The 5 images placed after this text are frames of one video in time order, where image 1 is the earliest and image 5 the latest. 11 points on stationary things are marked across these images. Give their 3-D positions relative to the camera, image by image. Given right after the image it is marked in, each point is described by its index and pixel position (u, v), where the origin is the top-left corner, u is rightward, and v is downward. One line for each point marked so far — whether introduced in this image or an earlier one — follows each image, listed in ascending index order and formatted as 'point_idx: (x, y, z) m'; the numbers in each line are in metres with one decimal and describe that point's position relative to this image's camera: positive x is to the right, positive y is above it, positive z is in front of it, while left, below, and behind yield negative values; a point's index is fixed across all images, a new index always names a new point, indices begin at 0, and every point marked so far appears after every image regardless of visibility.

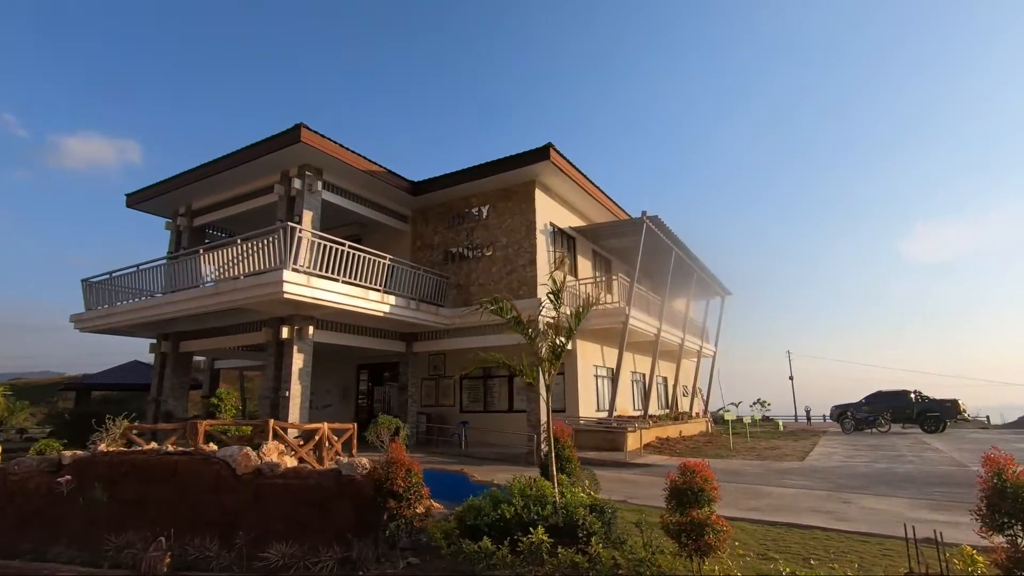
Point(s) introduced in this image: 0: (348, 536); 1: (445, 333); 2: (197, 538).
0: (-1.6, -2.3, +5.0) m
1: (-2.1, -1.4, +16.4) m
2: (-3.0, -2.5, +5.3) m
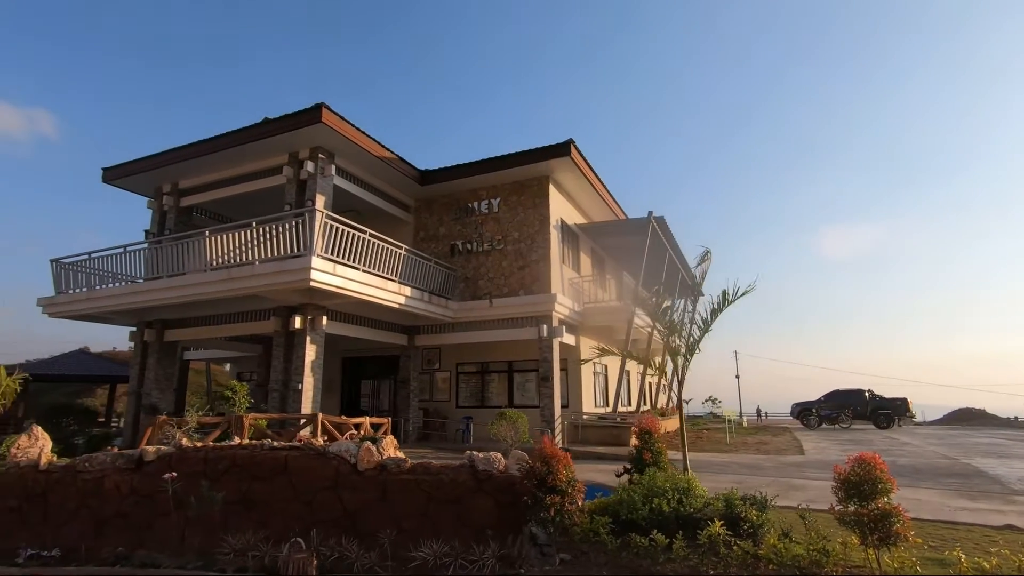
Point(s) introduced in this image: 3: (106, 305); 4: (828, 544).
0: (-0.2, -2.2, +4.8) m
1: (-1.9, -1.1, +16.1) m
2: (-1.7, -2.3, +5.0) m
3: (-10.8, -0.5, +14.3) m
4: (+2.6, -2.1, +4.4) m
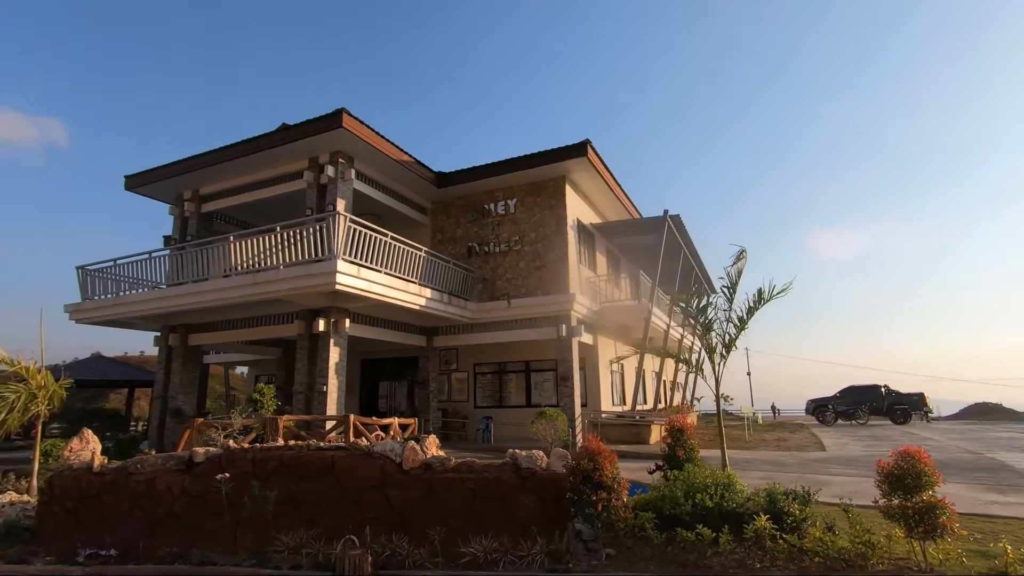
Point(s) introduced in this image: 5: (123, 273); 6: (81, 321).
0: (+0.2, -2.2, +4.9) m
1: (-1.3, -1.2, +16.3) m
2: (-1.2, -2.4, +5.1) m
3: (-10.3, -0.6, +14.6) m
4: (+3.0, -2.1, +4.5) m
5: (-10.8, +0.4, +15.0) m
6: (-12.3, -0.9, +15.4) m
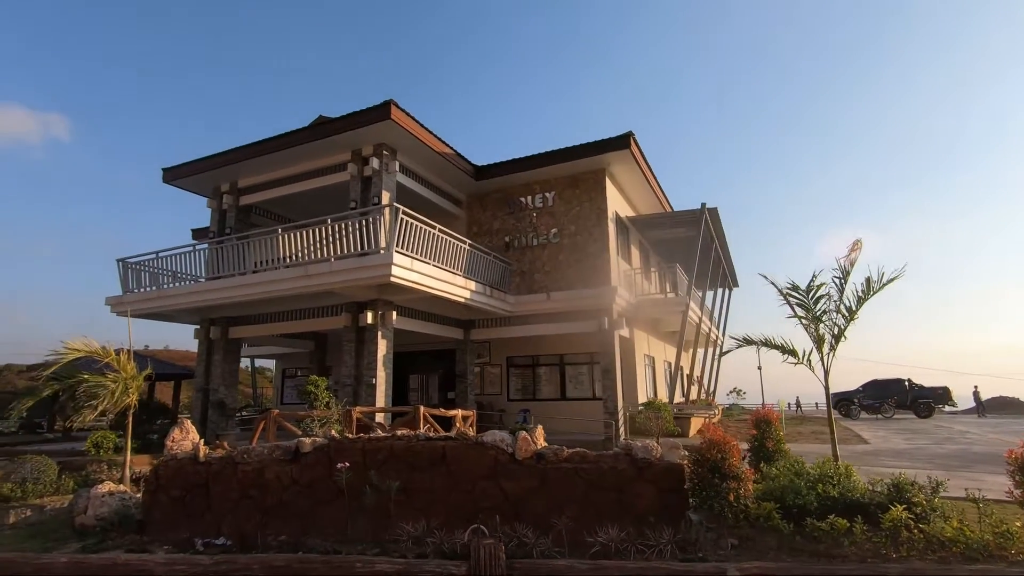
0: (+1.3, -2.1, +4.9) m
1: (-0.2, -1.0, +16.3) m
2: (-0.1, -2.3, +5.1) m
3: (-9.2, -0.4, +14.6) m
4: (+4.1, -2.0, +4.5) m
5: (-9.7, +0.6, +15.0) m
6: (-11.2, -0.7, +15.4) m
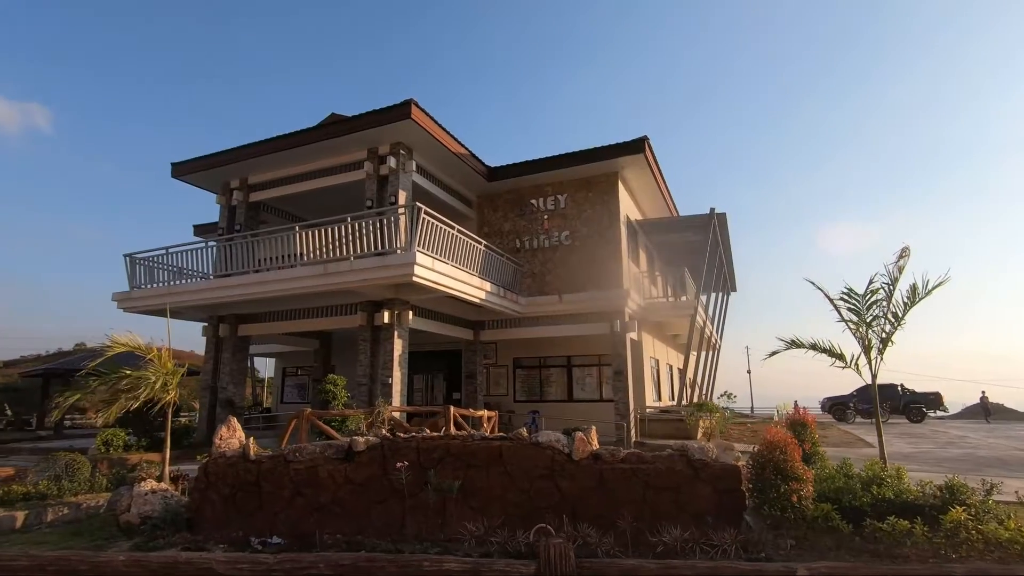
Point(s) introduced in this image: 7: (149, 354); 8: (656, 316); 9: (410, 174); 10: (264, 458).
0: (+1.9, -2.2, +5.0) m
1: (+0.1, -1.0, +16.3) m
2: (+0.4, -2.3, +5.2) m
3: (-8.8, -0.3, +14.4) m
4: (+4.7, -2.1, +4.6) m
5: (-9.3, +0.7, +14.8) m
6: (-10.8, -0.6, +15.1) m
7: (-5.3, -1.0, +7.6) m
8: (+4.6, -0.9, +17.3) m
9: (-2.7, +2.9, +13.9) m
10: (-2.6, -1.8, +5.7) m
